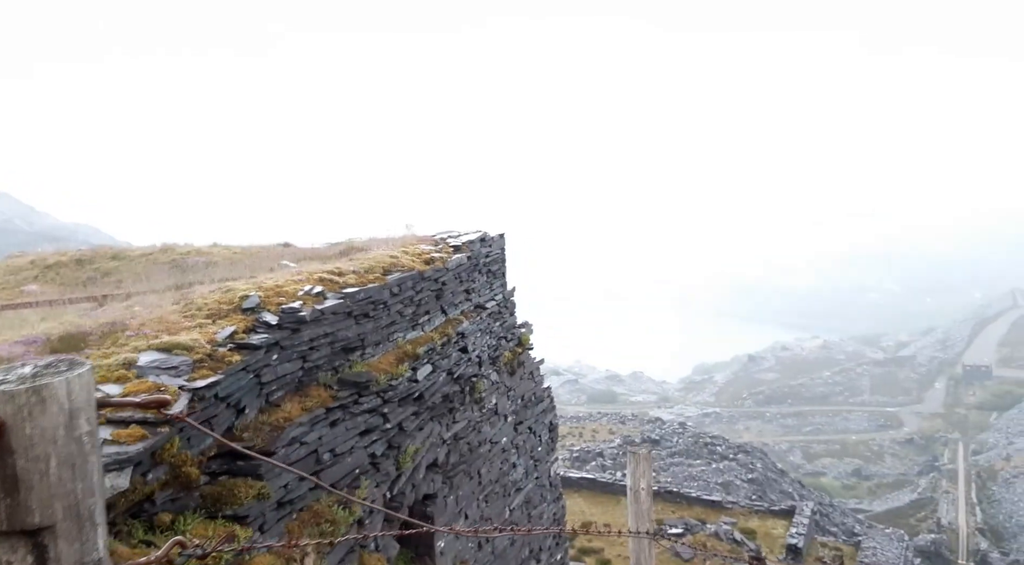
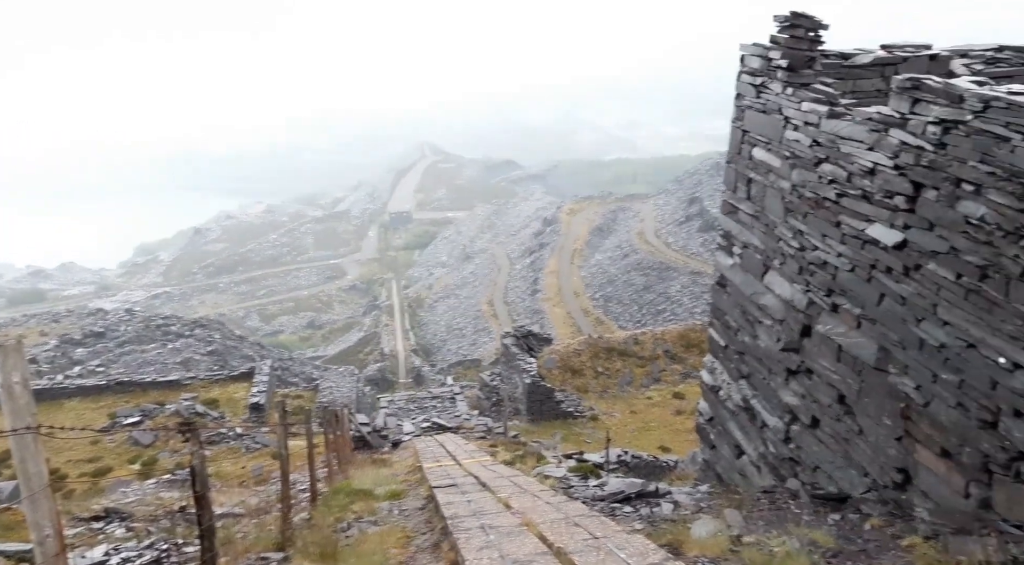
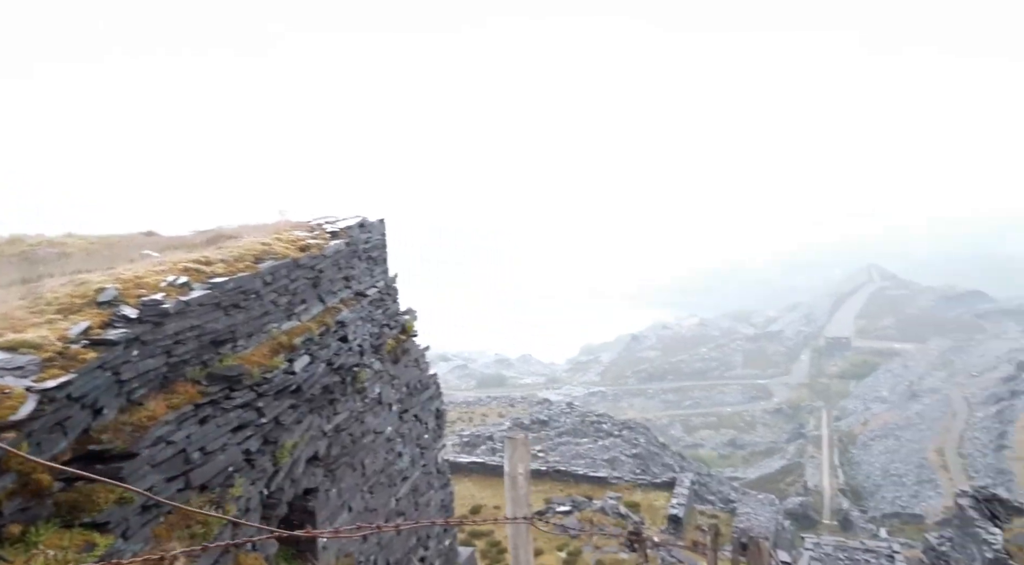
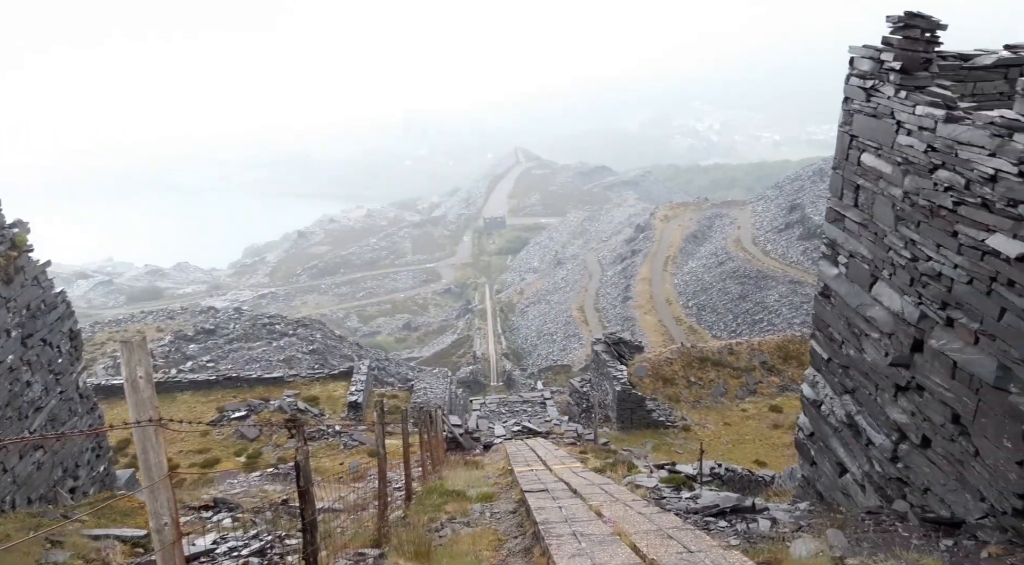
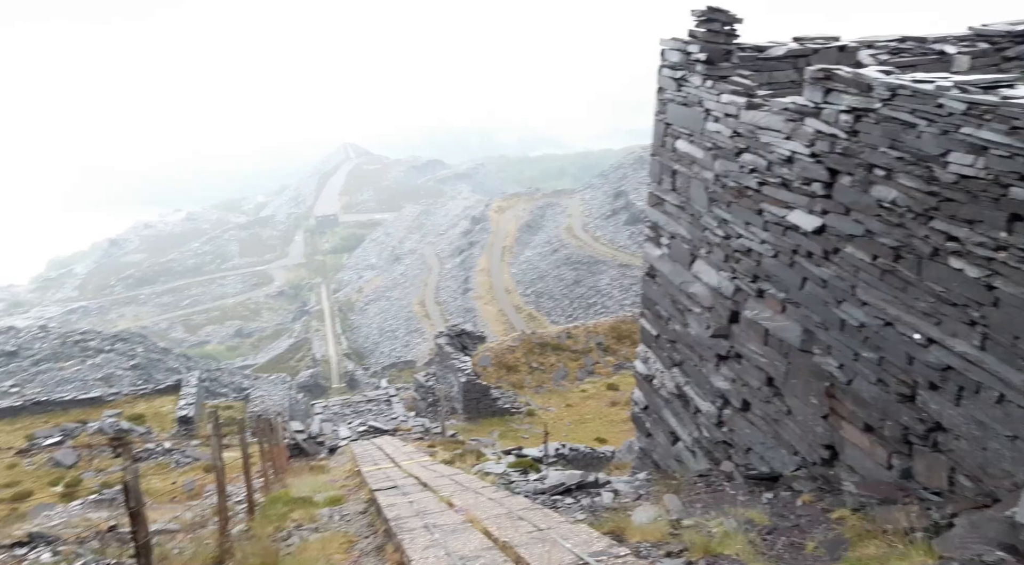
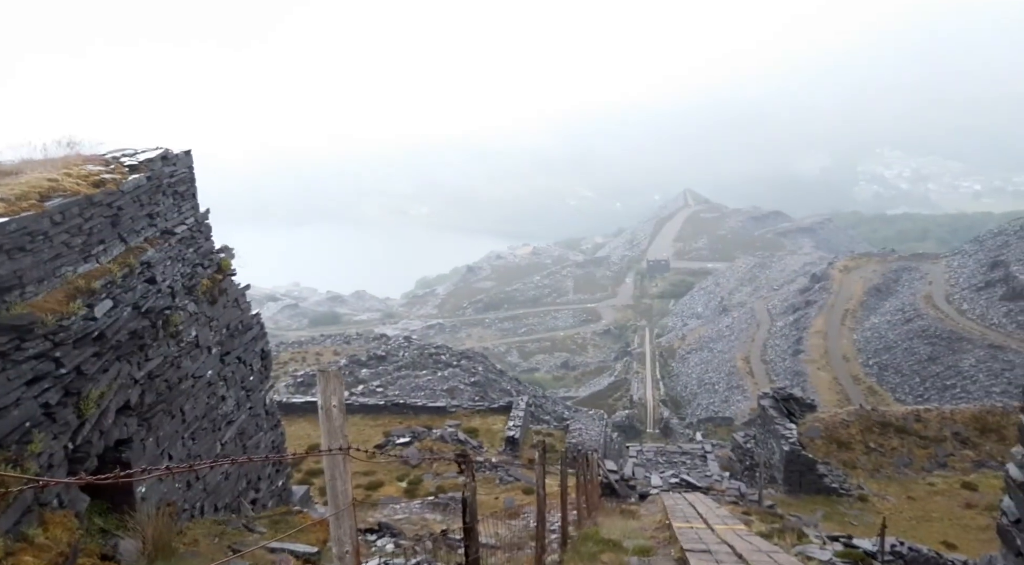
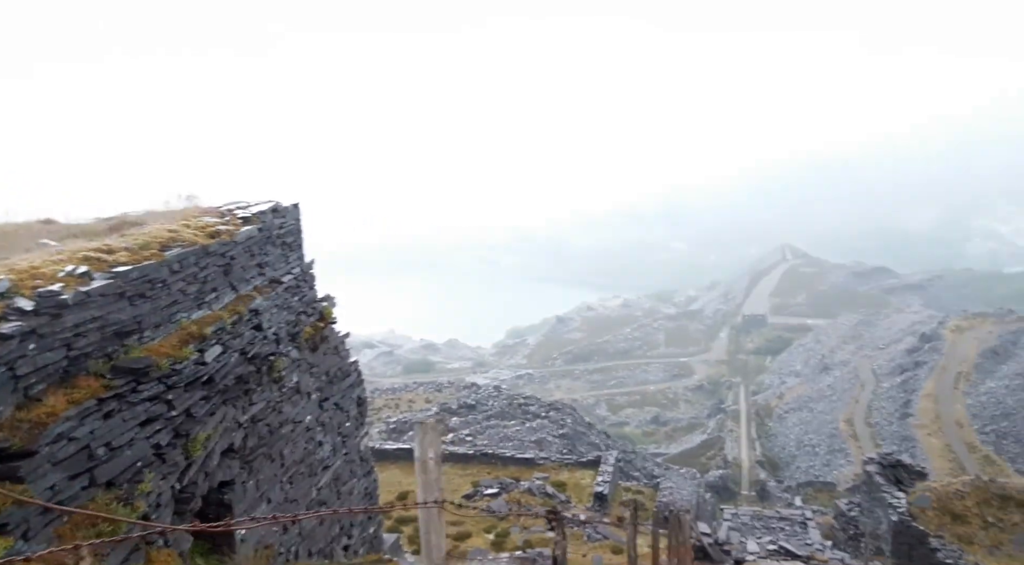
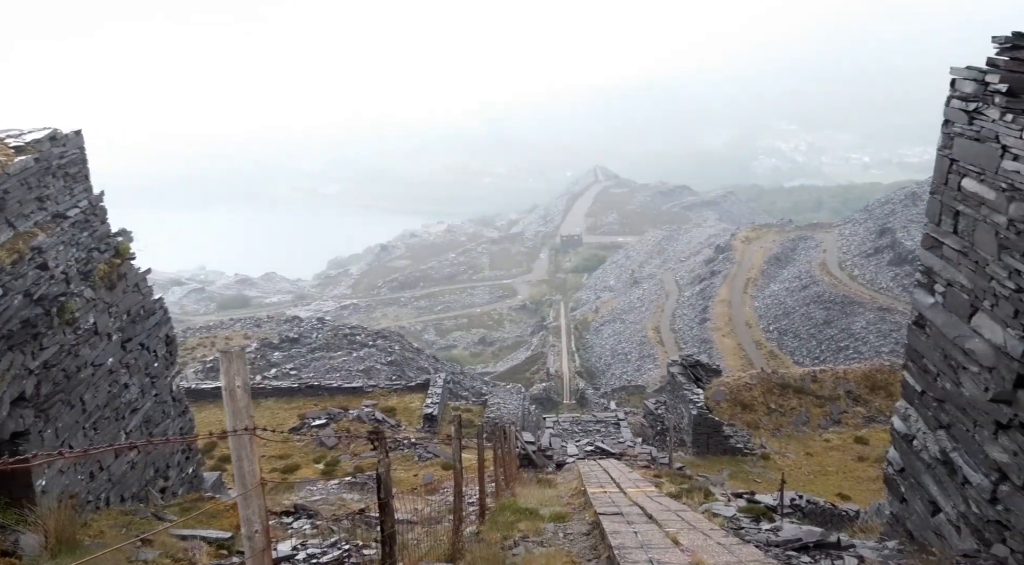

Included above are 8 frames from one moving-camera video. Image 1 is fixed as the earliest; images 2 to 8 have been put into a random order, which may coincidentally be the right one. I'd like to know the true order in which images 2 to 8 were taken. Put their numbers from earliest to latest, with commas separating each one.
3, 7, 6, 8, 4, 2, 5
